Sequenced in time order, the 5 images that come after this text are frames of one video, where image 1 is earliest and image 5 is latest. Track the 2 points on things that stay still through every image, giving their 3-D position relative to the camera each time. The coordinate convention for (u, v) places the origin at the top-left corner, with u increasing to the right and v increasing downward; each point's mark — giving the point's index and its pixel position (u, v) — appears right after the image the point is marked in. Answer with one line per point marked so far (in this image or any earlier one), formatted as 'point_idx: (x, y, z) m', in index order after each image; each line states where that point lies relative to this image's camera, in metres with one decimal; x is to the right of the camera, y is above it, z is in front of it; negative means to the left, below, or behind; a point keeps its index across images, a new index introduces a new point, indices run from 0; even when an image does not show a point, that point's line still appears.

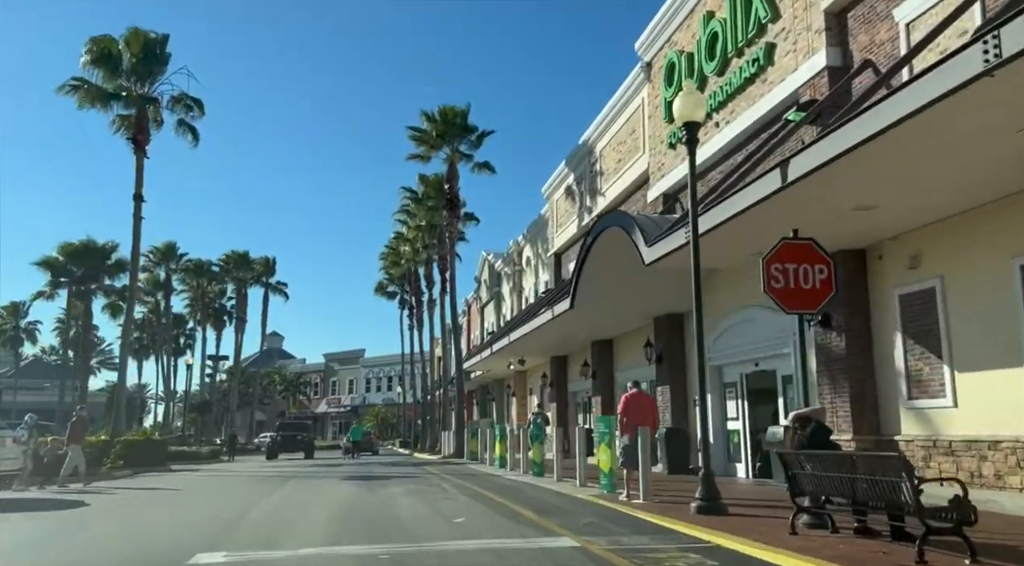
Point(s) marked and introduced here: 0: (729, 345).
0: (+4.4, -1.3, +16.8) m
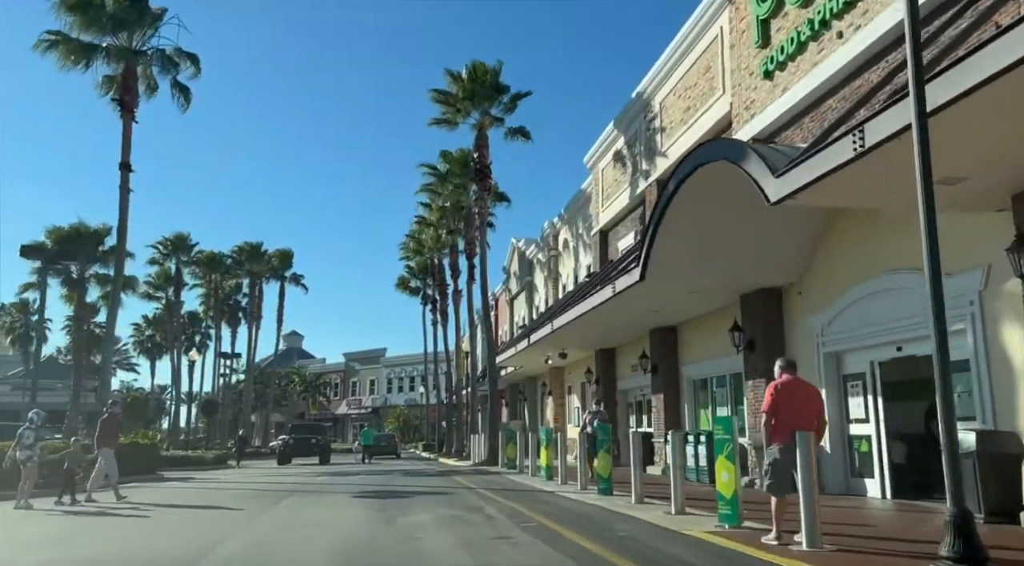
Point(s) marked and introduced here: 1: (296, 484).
0: (+5.3, -0.7, +12.9) m
1: (-5.1, -4.8, +19.6) m
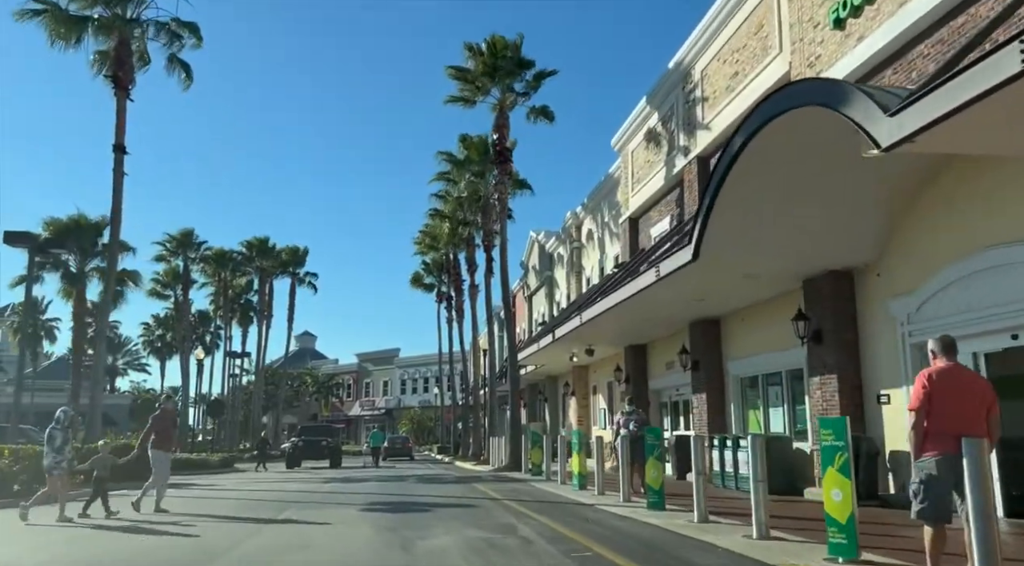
0: (+5.8, -0.4, +10.9) m
1: (-4.5, -4.5, +17.7) m
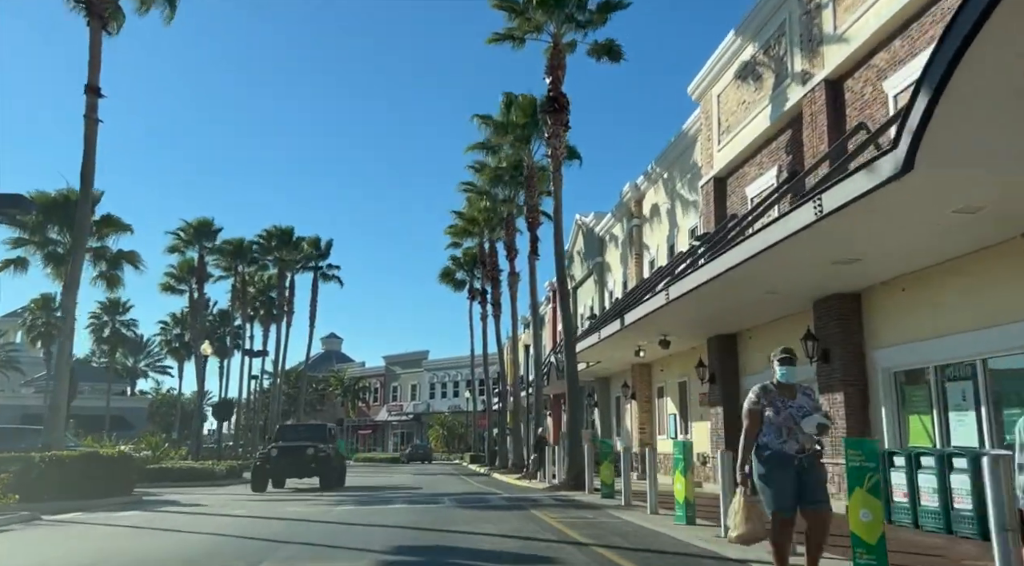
0: (+6.7, +0.3, +6.3) m
1: (-3.4, -3.8, +13.4) m
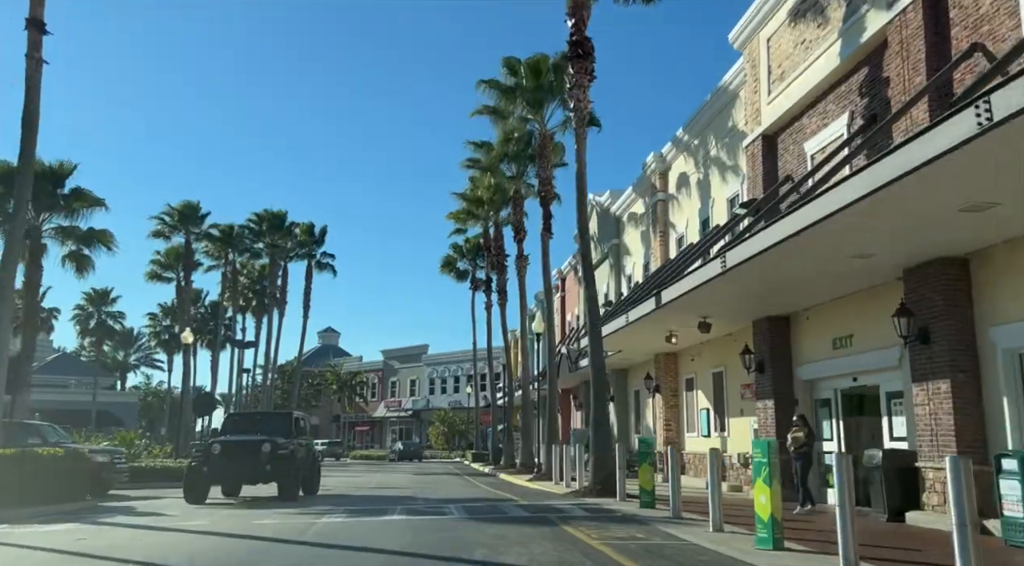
0: (+7.1, +0.8, +3.6) m
1: (-3.0, -3.3, +10.7) m
